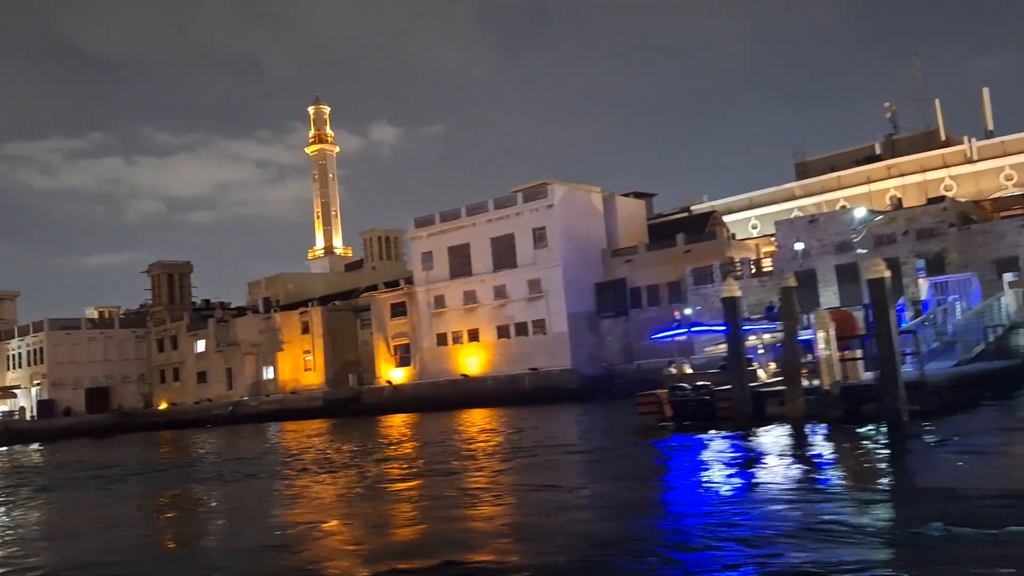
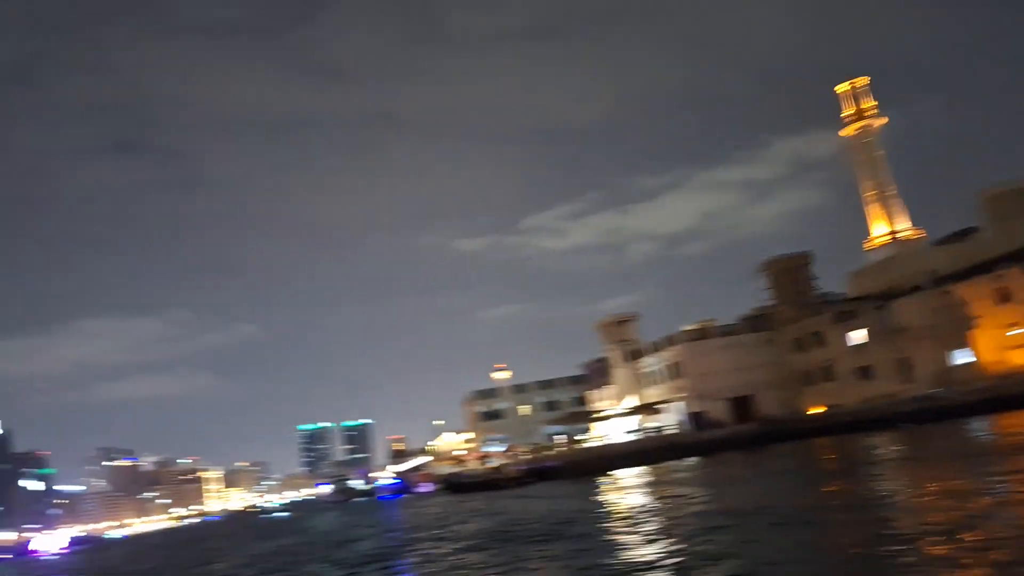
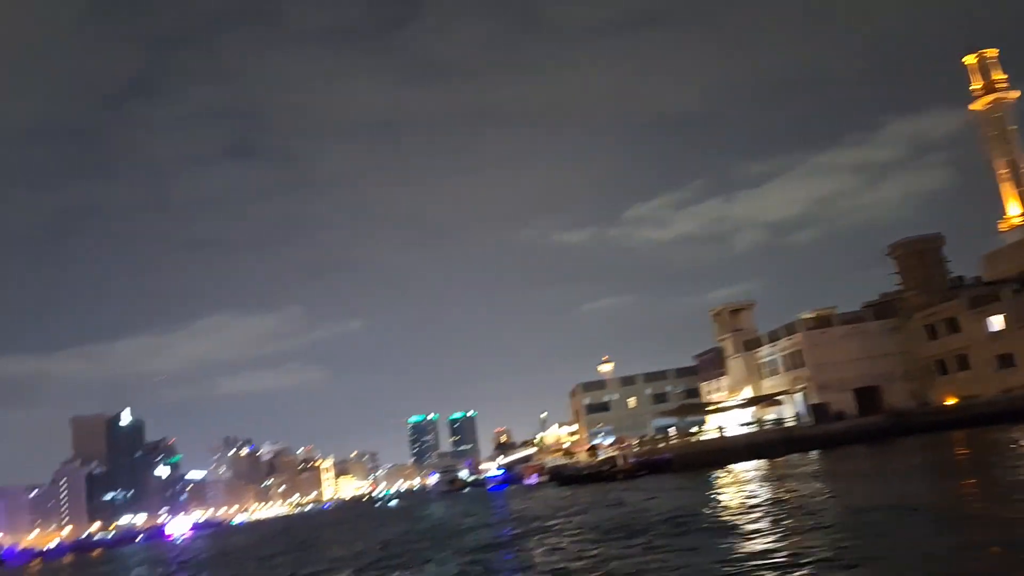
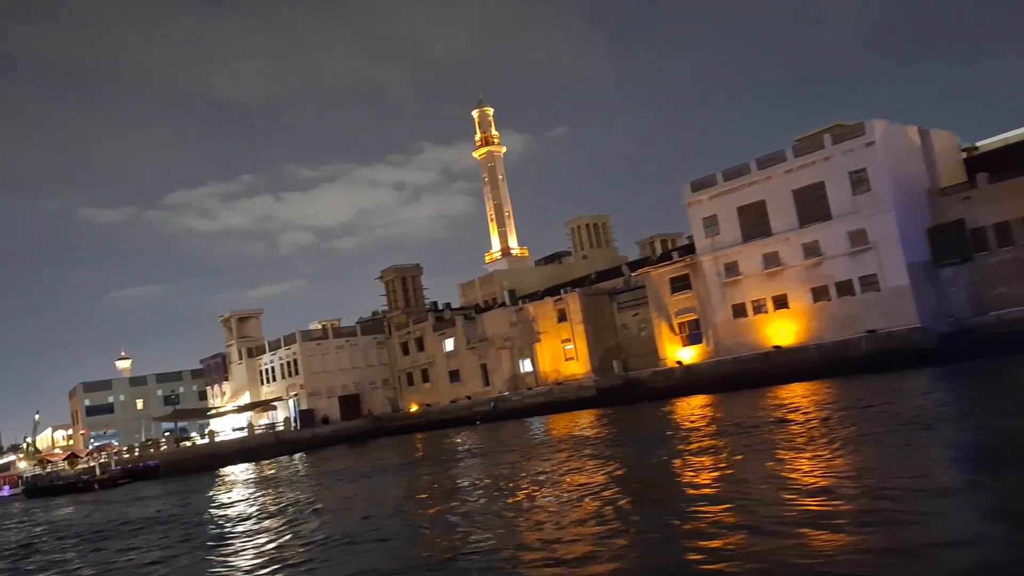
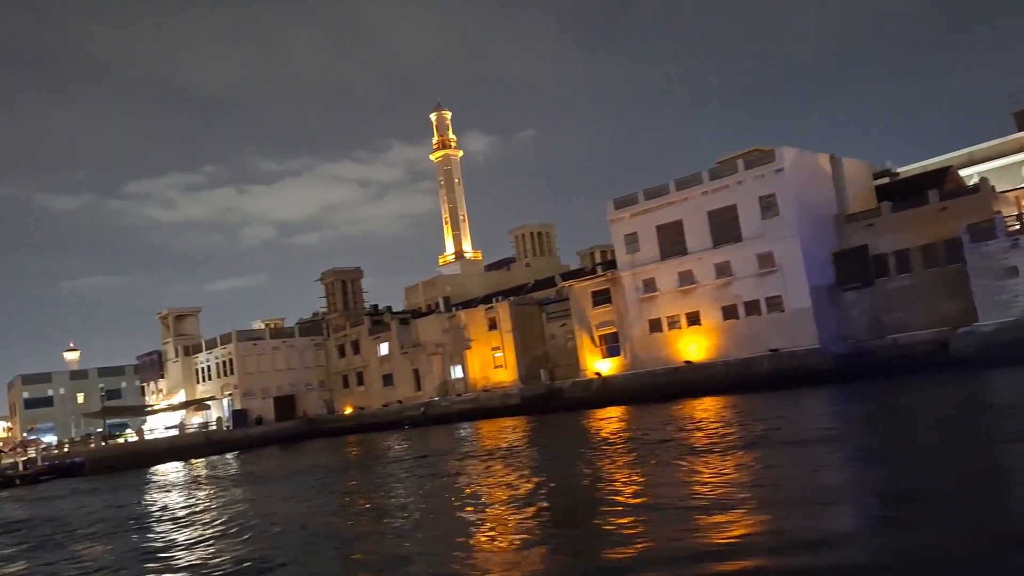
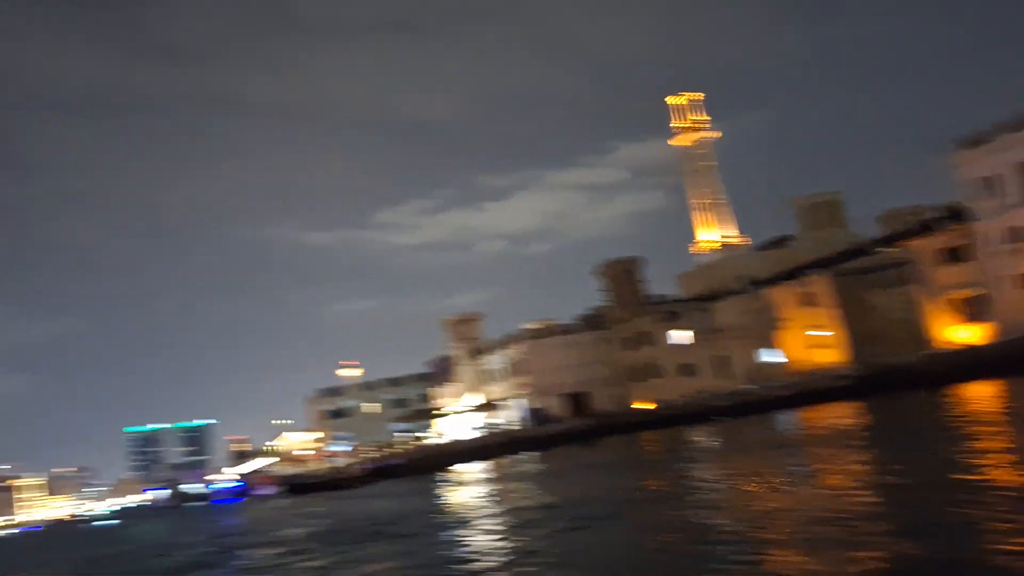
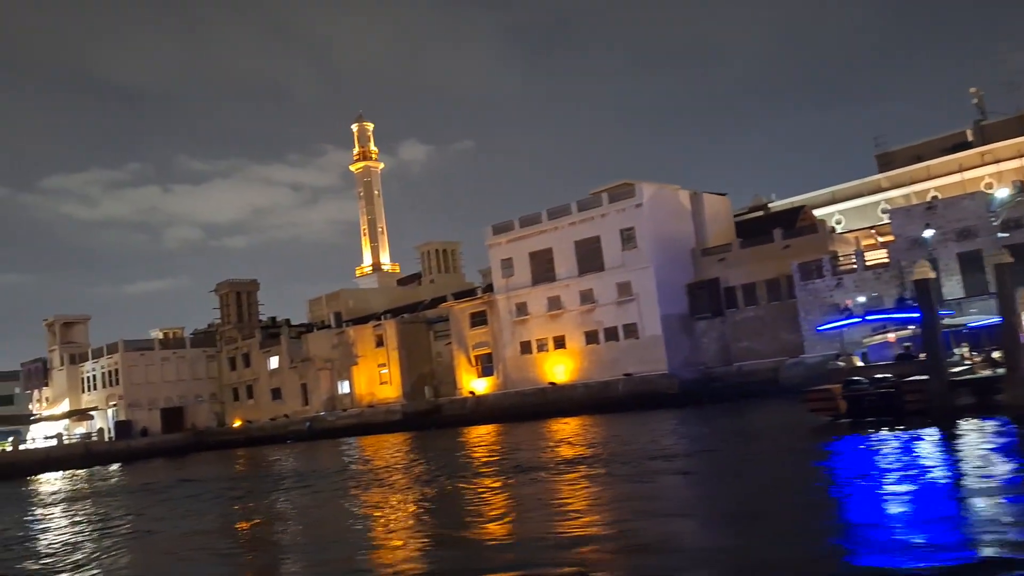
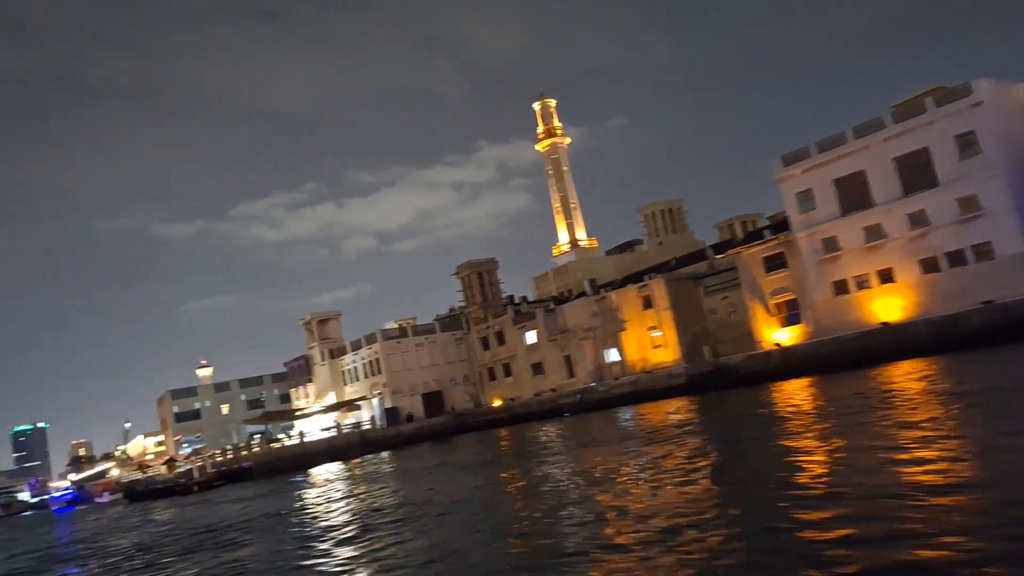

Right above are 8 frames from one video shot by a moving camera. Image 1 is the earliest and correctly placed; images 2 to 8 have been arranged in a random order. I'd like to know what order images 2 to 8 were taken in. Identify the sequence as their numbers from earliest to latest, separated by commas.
7, 5, 4, 8, 6, 2, 3
